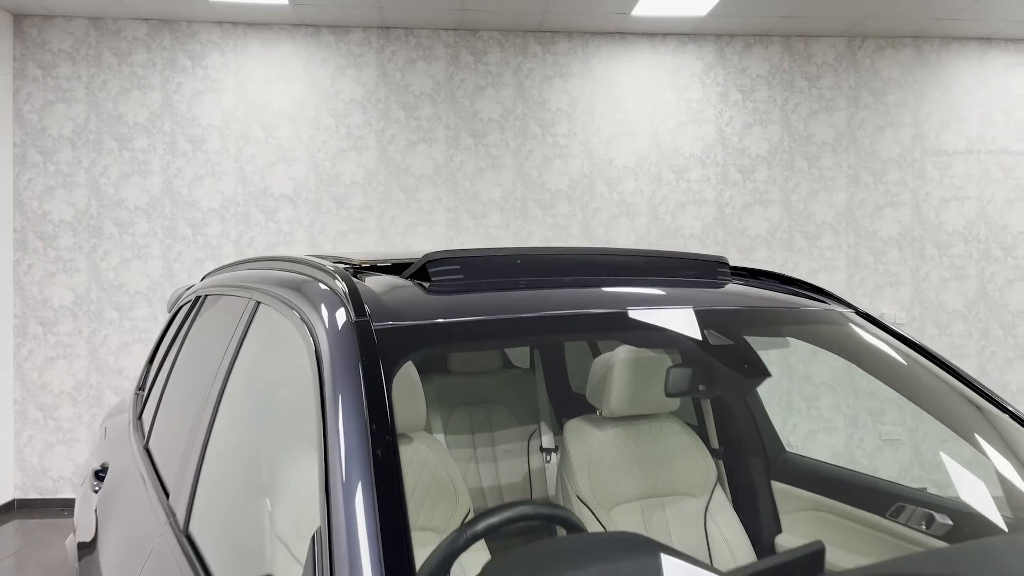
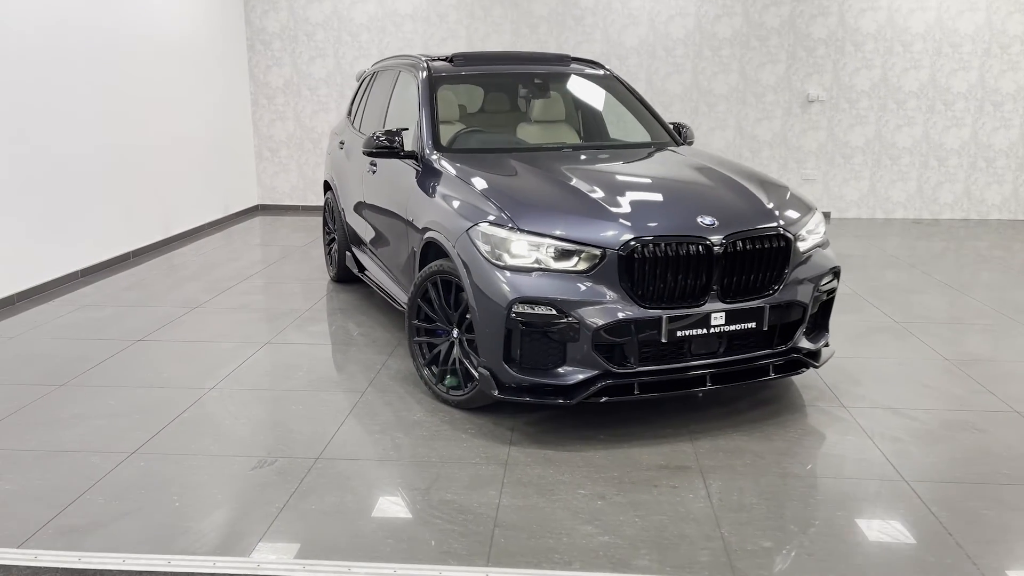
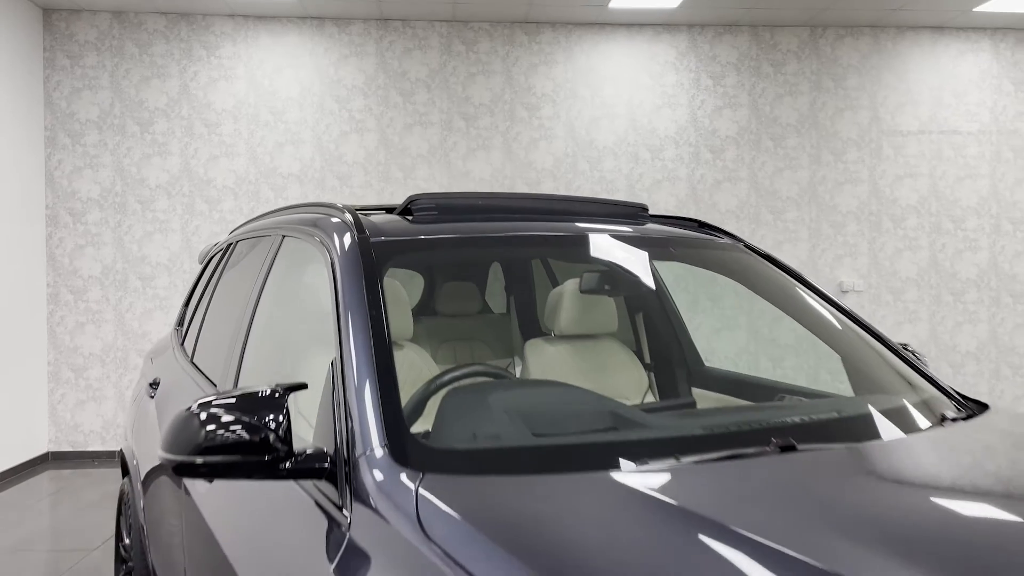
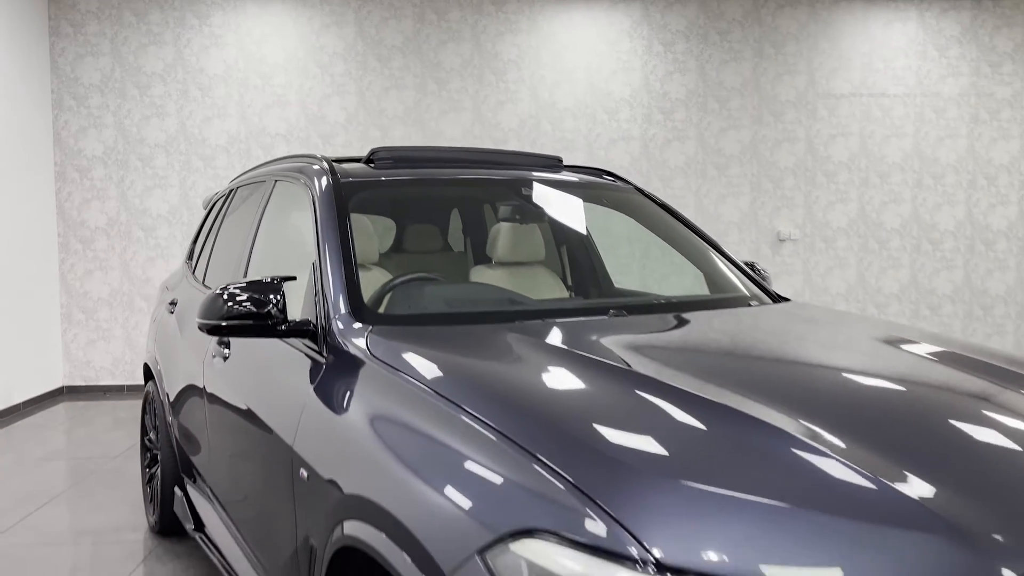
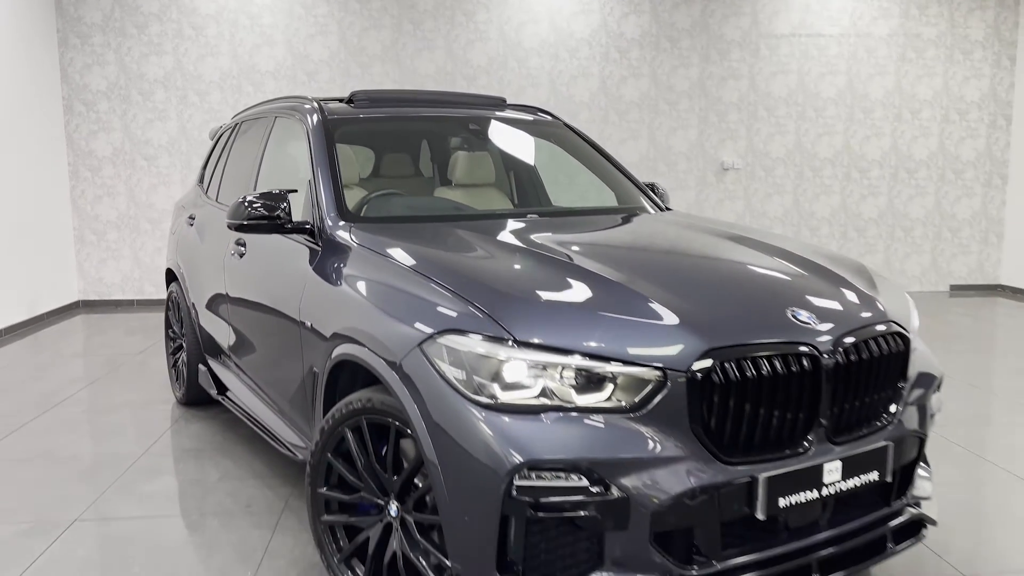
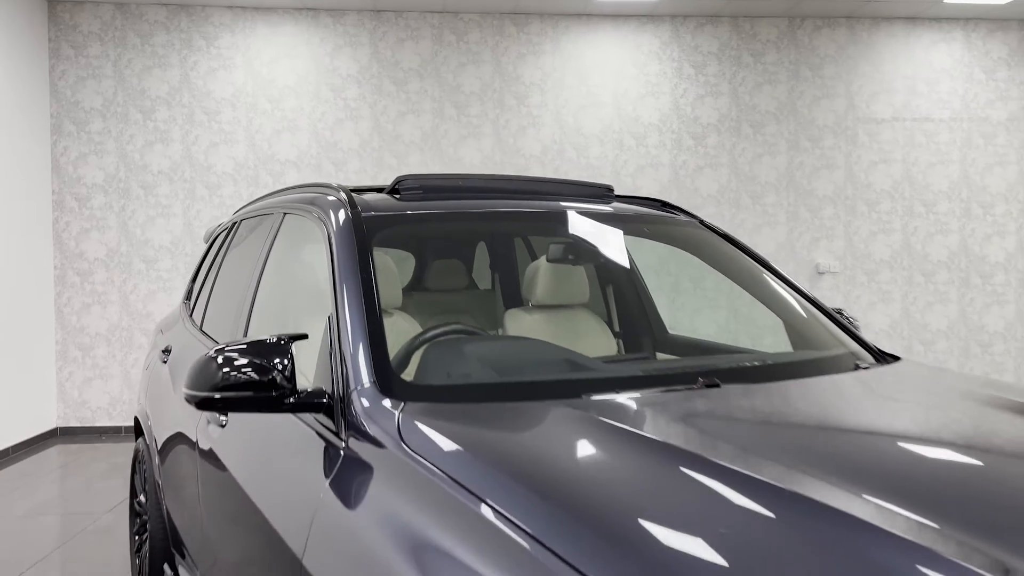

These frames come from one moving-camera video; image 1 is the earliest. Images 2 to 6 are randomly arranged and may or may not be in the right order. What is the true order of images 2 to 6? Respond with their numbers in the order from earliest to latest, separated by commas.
3, 6, 4, 5, 2
